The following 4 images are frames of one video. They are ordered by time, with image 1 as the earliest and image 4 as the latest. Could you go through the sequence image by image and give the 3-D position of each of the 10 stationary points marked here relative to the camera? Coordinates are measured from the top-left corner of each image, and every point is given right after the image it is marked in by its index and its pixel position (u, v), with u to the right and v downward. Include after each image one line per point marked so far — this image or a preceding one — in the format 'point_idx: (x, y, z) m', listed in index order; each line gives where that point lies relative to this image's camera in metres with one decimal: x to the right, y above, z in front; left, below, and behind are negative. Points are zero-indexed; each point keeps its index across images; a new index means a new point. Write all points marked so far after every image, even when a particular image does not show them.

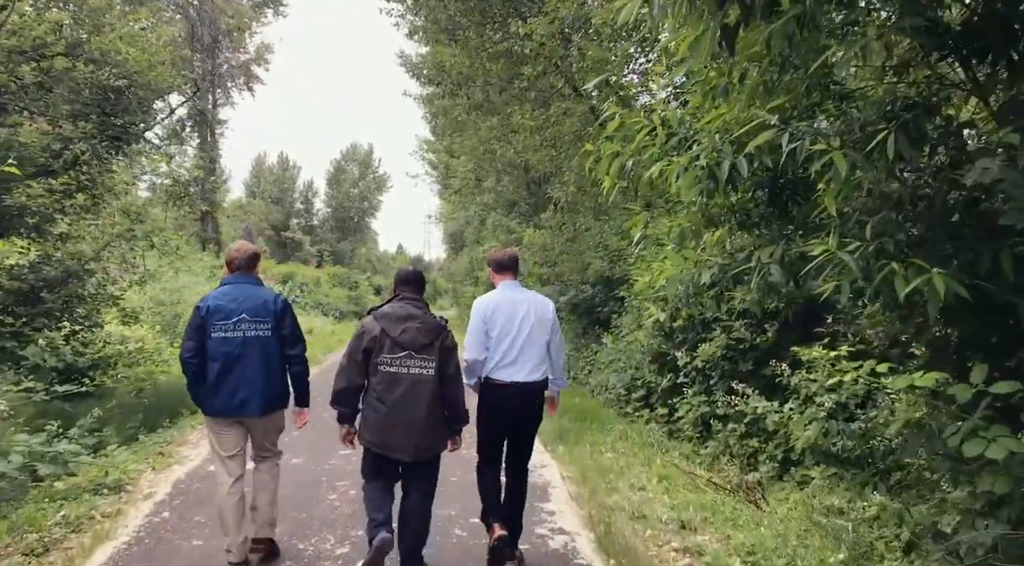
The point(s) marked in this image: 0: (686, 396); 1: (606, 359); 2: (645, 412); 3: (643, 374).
0: (+2.2, -1.4, +8.6) m
1: (+1.6, -1.3, +11.3) m
2: (+1.8, -1.8, +9.2) m
3: (+1.9, -1.3, +9.5) m
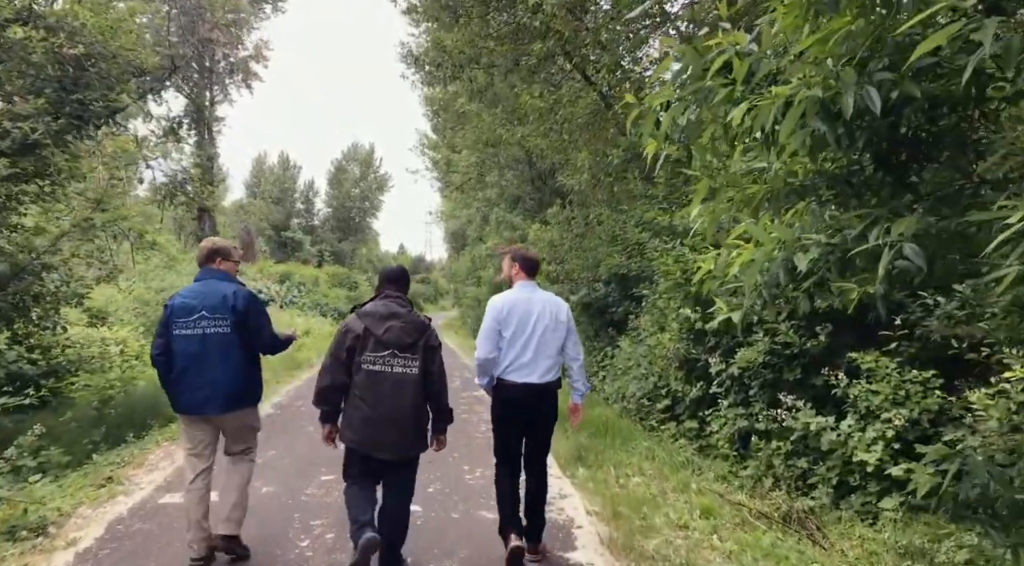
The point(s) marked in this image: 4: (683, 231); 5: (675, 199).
0: (+2.3, -1.4, +7.6) m
1: (+1.7, -1.3, +10.2) m
2: (+1.9, -1.7, +8.1) m
3: (+2.0, -1.3, +8.5) m
4: (+2.0, +0.6, +8.1) m
5: (+2.1, +1.1, +8.8) m
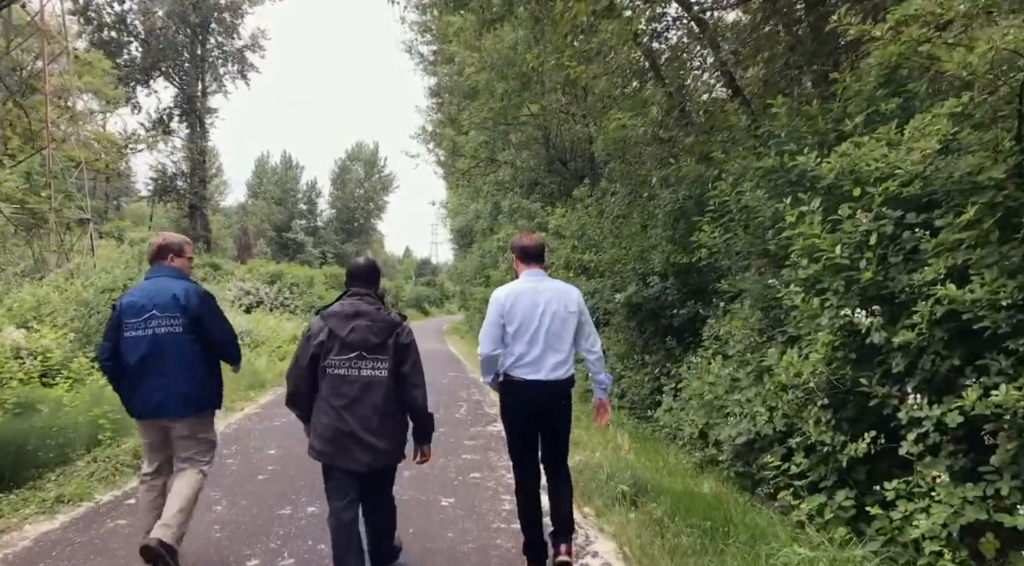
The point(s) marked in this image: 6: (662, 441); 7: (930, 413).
0: (+2.7, -1.3, +4.4) m
1: (+2.0, -1.1, +7.1) m
2: (+2.2, -1.6, +5.0) m
3: (+2.3, -1.1, +5.3) m
4: (+2.4, +0.7, +4.9) m
5: (+2.5, +1.2, +5.7) m
6: (+1.8, -1.8, +8.0) m
7: (+2.6, -0.8, +4.2) m
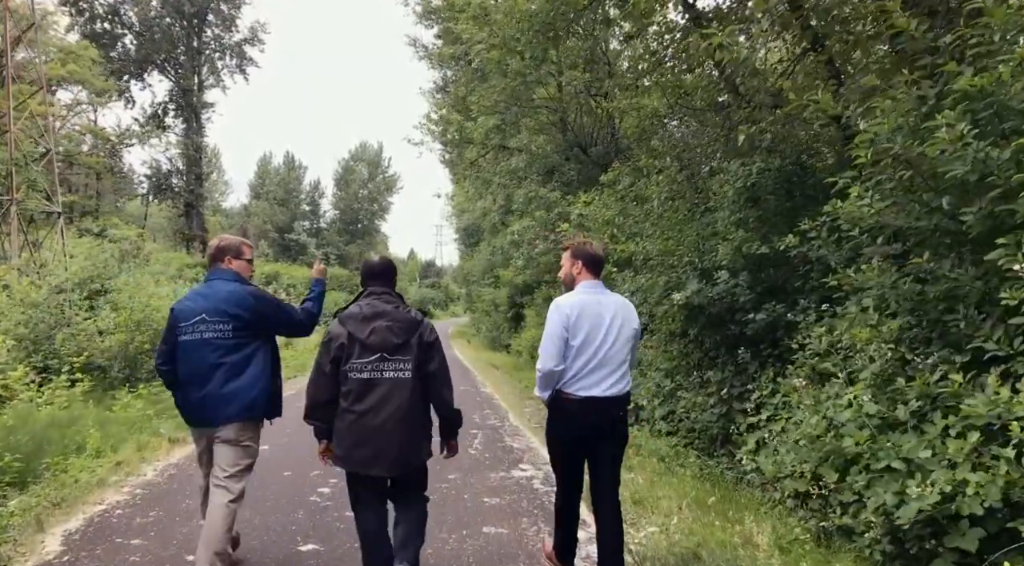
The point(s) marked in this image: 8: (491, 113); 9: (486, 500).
0: (+2.9, -1.2, +2.3) m
1: (+2.3, -1.1, +5.0) m
2: (+2.5, -1.6, +2.9) m
3: (+2.6, -1.1, +3.3) m
4: (+2.6, +0.8, +2.9) m
5: (+2.7, +1.3, +3.6) m
6: (+2.1, -1.8, +5.9) m
7: (+2.9, -0.7, +2.1) m
8: (-0.7, +4.6, +17.7) m
9: (-0.2, -1.7, +5.3) m
